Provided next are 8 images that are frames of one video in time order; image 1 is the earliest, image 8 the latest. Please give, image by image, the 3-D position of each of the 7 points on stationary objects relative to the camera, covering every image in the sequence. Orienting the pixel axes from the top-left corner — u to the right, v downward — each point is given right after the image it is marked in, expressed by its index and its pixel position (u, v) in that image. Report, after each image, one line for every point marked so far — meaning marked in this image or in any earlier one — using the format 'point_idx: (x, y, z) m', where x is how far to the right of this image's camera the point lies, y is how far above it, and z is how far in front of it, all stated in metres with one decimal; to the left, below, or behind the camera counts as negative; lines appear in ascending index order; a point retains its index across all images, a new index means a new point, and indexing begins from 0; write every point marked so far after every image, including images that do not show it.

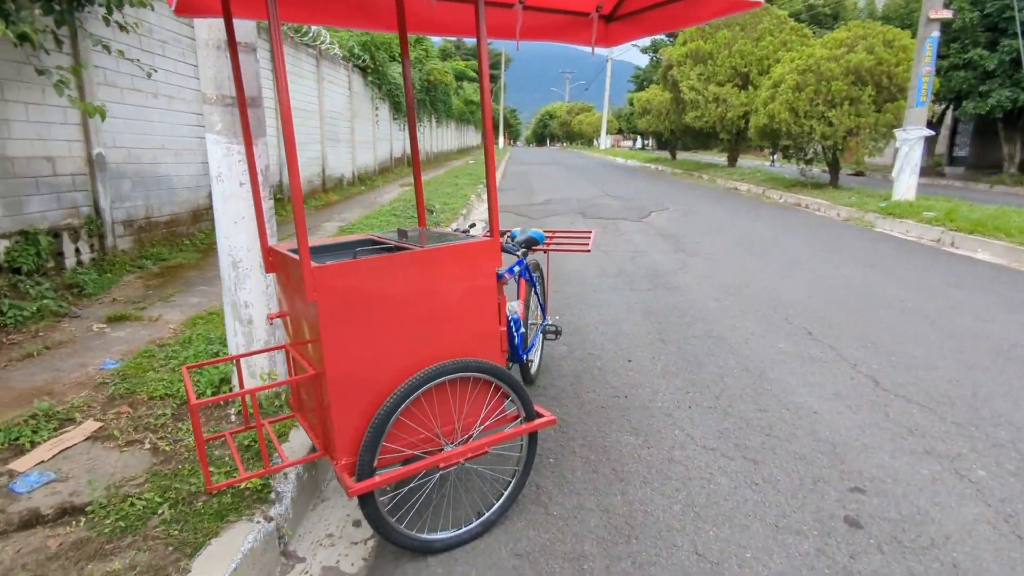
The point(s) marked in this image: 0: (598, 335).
0: (+0.6, -0.3, +4.3) m
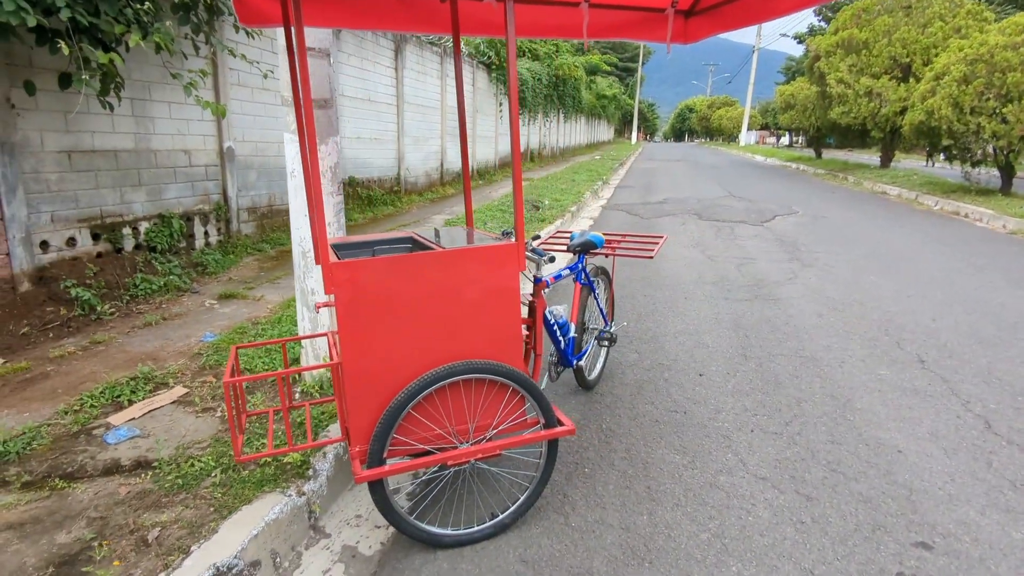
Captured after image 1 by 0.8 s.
0: (+1.1, -0.4, +4.1) m
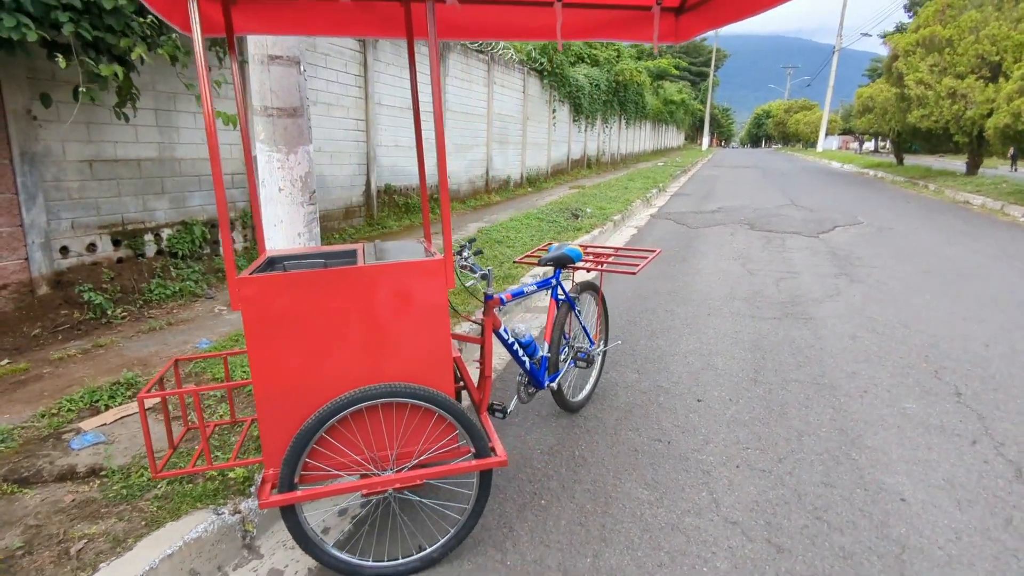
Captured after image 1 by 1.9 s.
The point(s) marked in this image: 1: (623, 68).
0: (+1.1, -0.5, +3.8) m
1: (+3.6, +7.0, +19.6) m
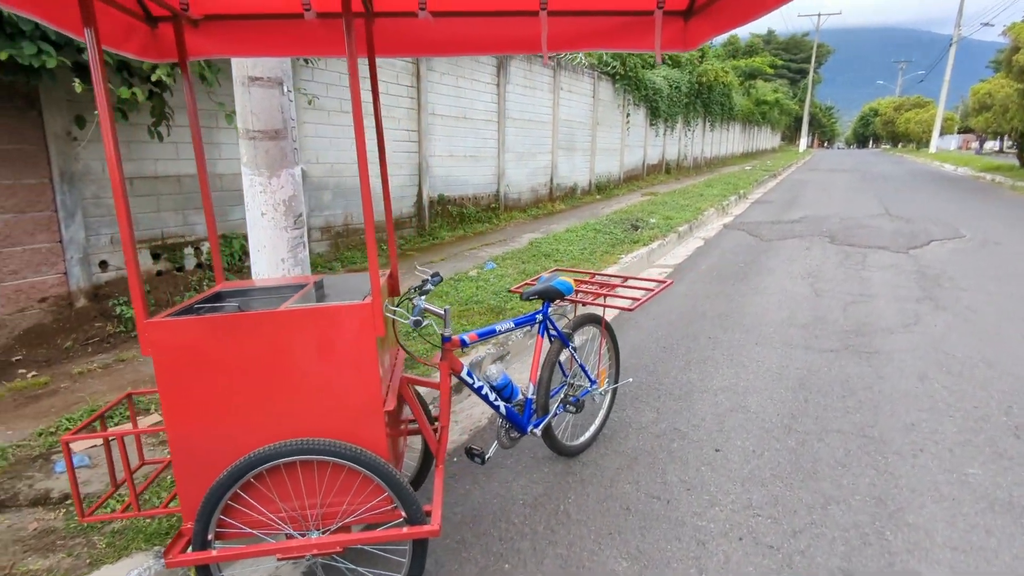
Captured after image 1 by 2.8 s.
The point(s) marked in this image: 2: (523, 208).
0: (+1.1, -0.7, +3.5) m
1: (+5.9, +6.7, +18.7) m
2: (+0.2, +1.3, +10.2) m
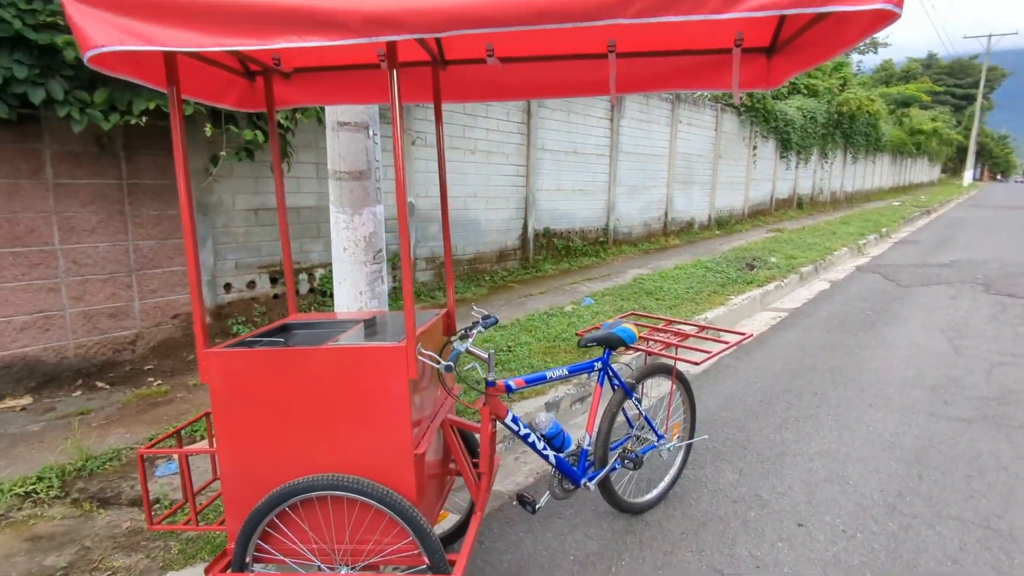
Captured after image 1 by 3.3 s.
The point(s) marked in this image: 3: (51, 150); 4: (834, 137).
0: (+1.5, -0.9, +3.1) m
1: (+9.5, +5.4, +17.4) m
2: (+2.0, +0.7, +10.0) m
3: (-2.8, +0.9, +3.8) m
4: (+9.7, +4.5, +18.6) m
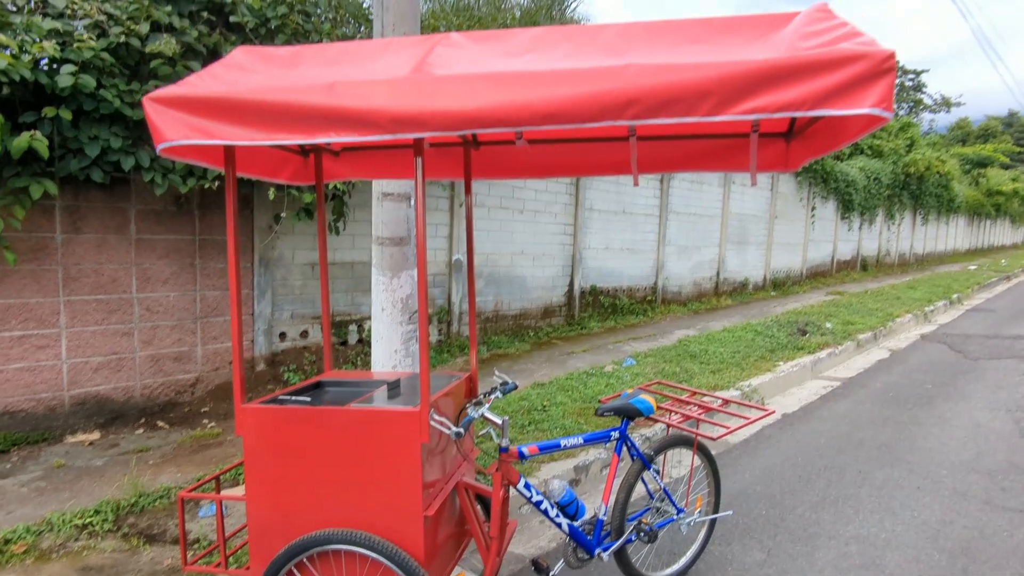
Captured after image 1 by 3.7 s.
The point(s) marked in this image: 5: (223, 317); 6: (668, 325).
0: (+1.6, -1.3, +3.0) m
1: (+11.1, +3.6, +17.0) m
2: (+2.8, -0.2, +10.0) m
3: (-2.6, +0.5, +4.2) m
4: (+11.4, +2.6, +18.0) m
5: (-2.2, -0.2, +4.7) m
6: (+2.1, -0.5, +8.5) m
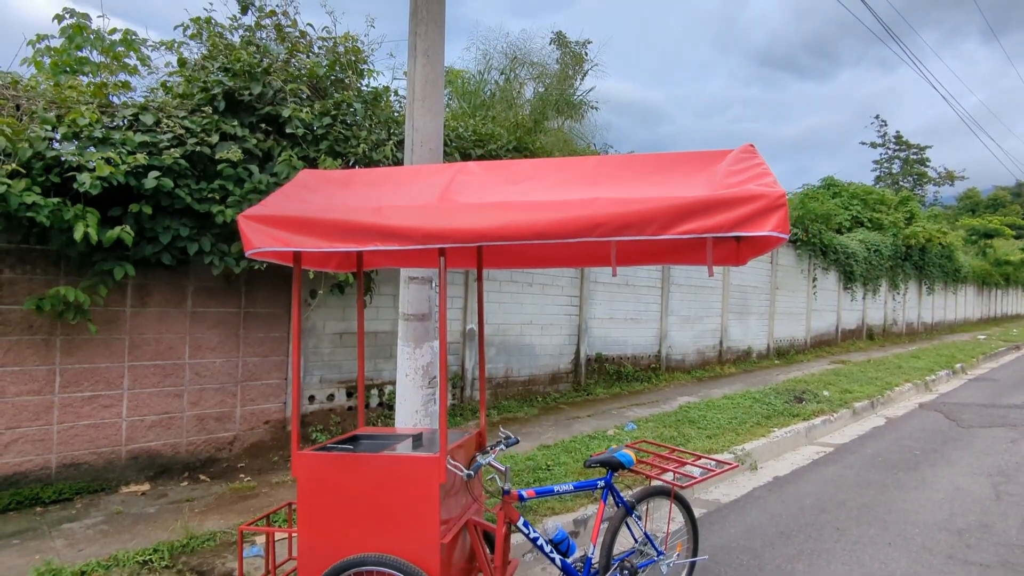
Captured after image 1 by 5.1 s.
0: (+1.6, -1.7, +3.4) m
1: (+11.5, +1.6, +17.5) m
2: (+2.9, -1.4, +10.4) m
3: (-2.5, 0.0, +4.9) m
4: (+11.8, +0.6, +18.5) m
5: (-2.1, -0.8, +5.3) m
6: (+2.3, -1.5, +8.9) m
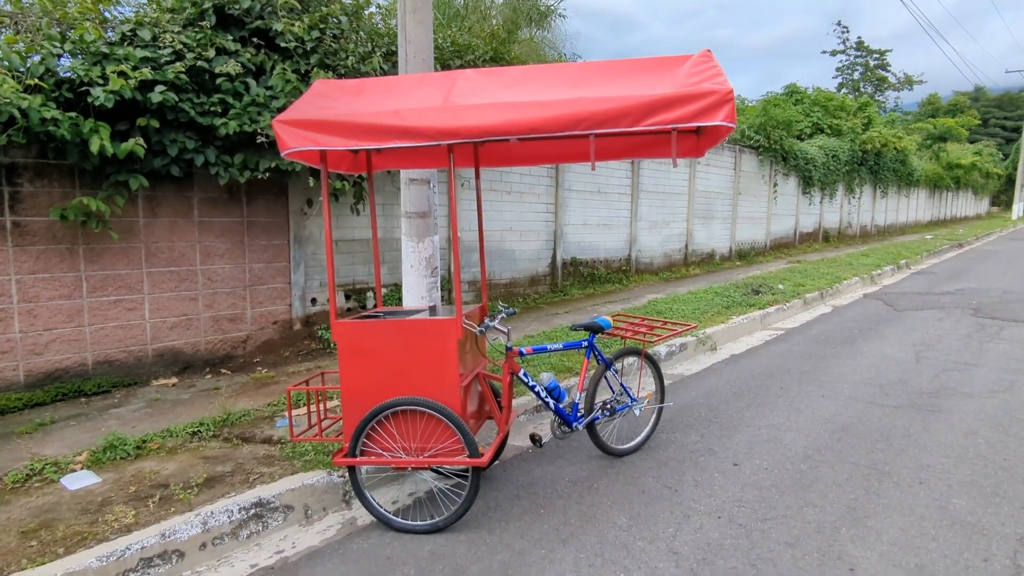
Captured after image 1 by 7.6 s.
0: (+1.6, -1.0, +4.1) m
1: (+10.6, +4.5, +18.2) m
2: (+2.6, +0.3, +11.1) m
3: (-2.6, +0.8, +5.2) m
4: (+10.9, +3.6, +19.3) m
5: (-2.3, 0.0, +5.7) m
6: (+2.0, 0.0, +9.6) m
